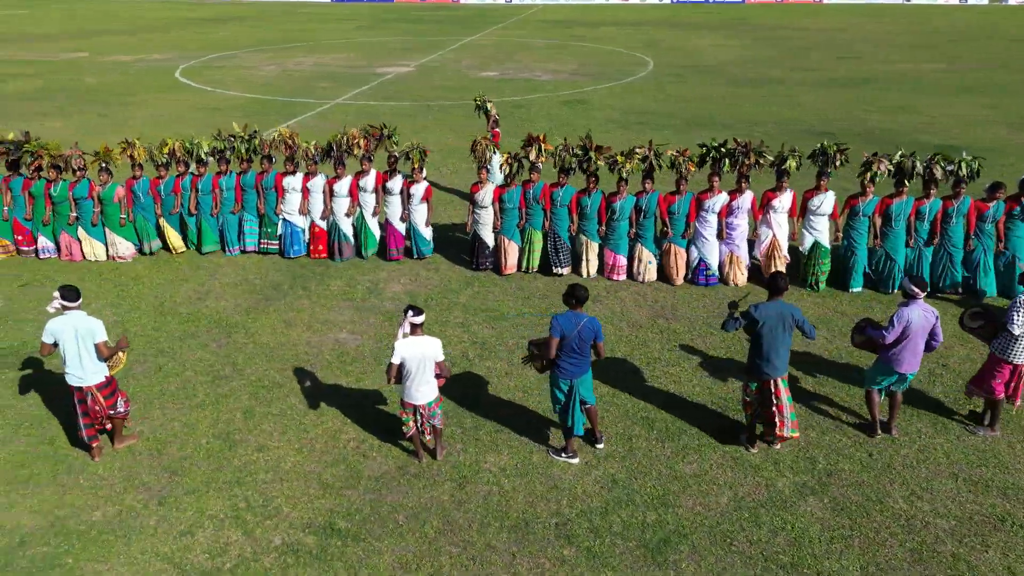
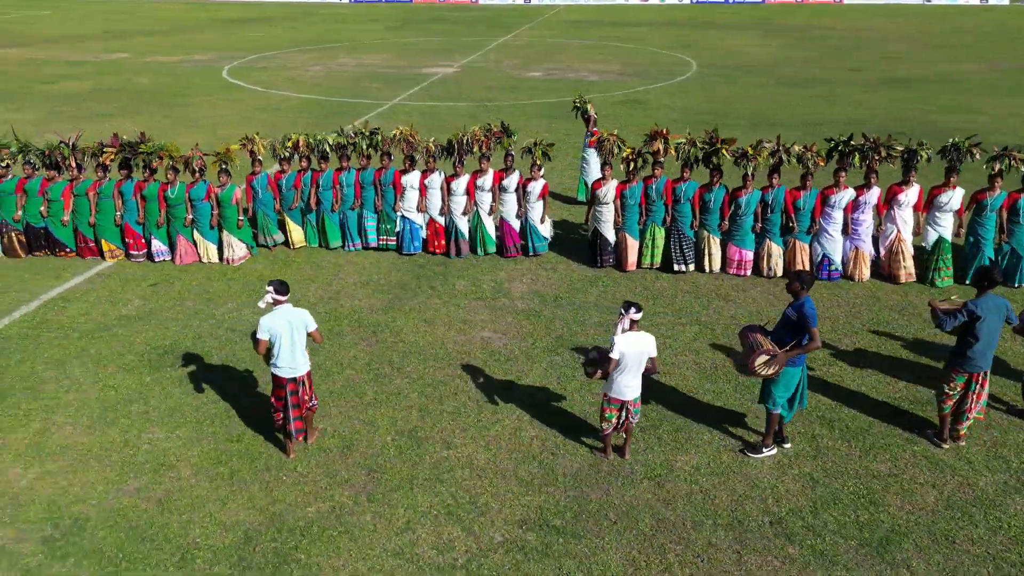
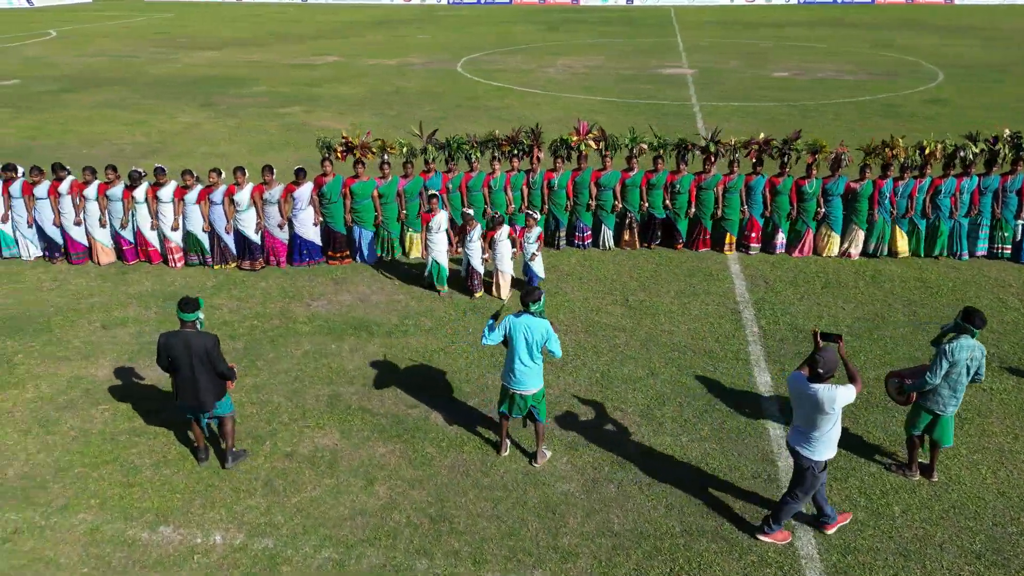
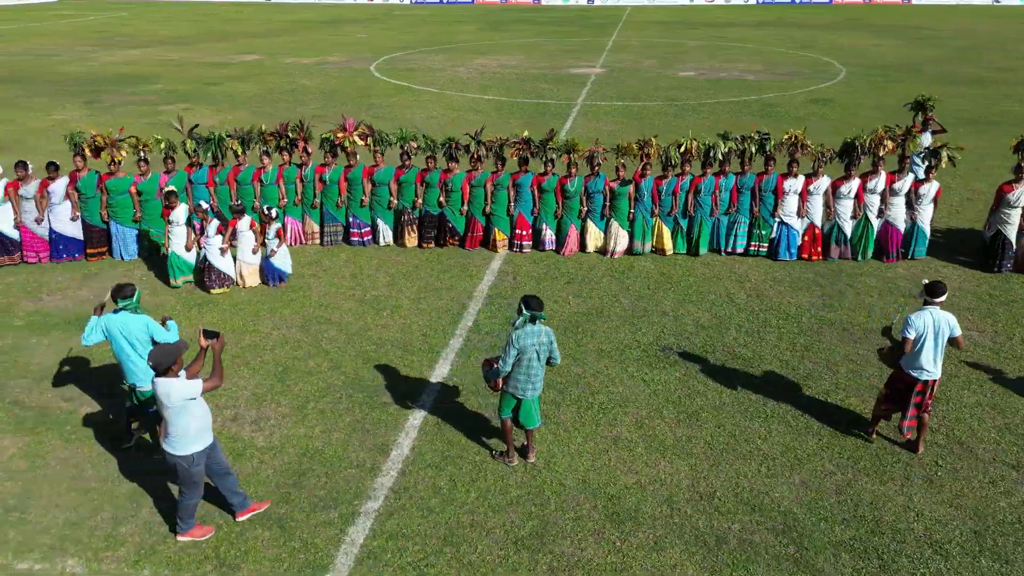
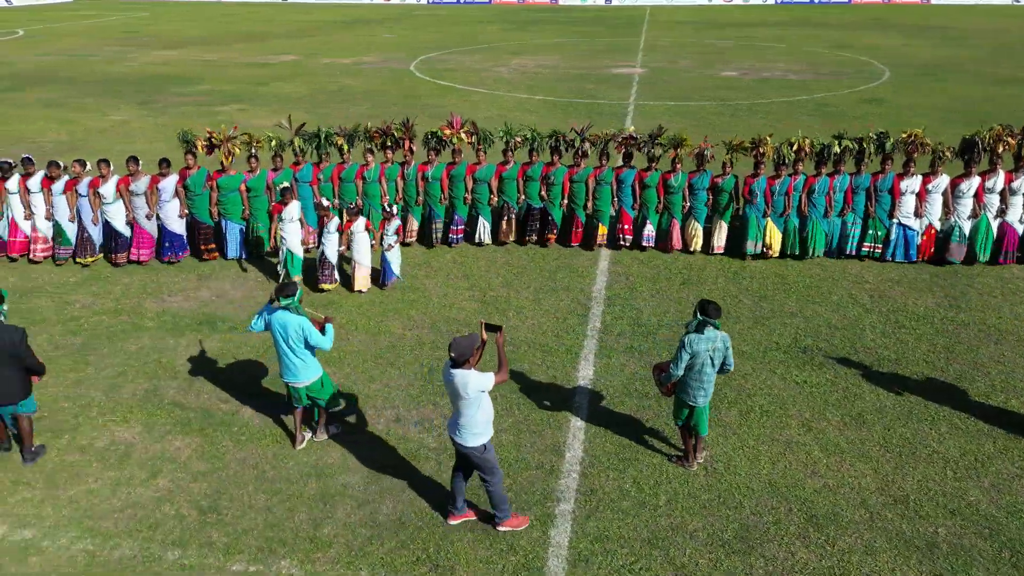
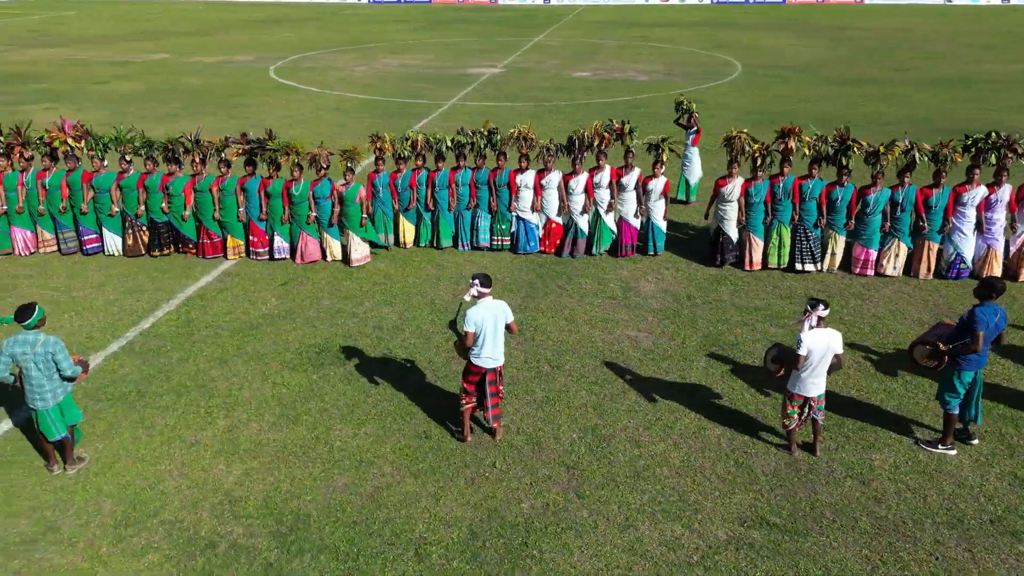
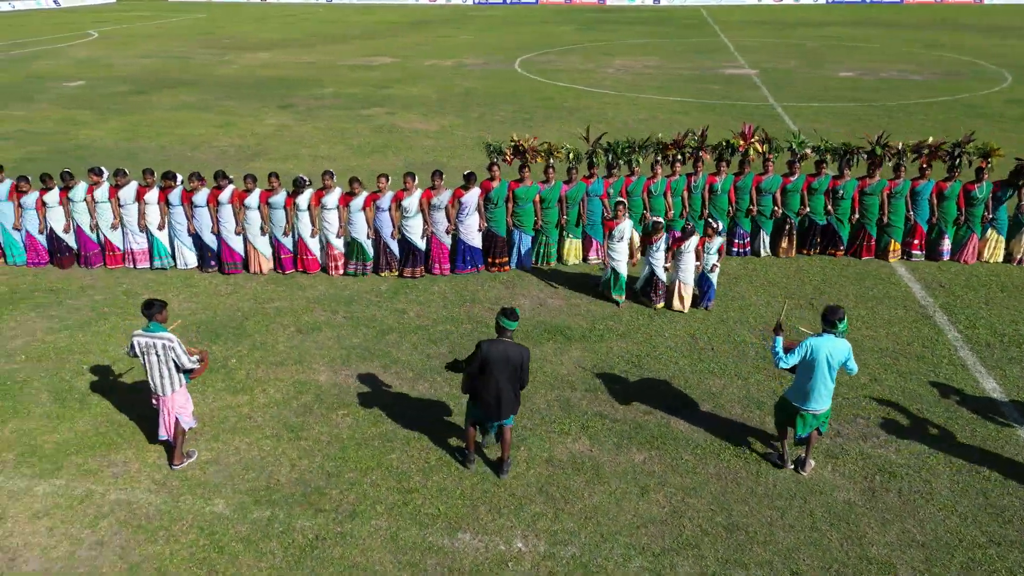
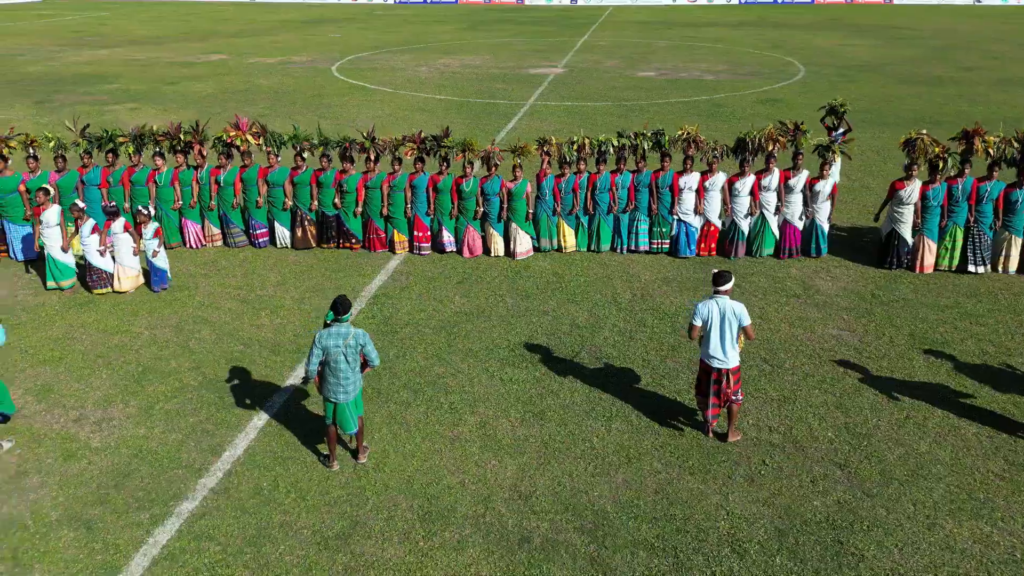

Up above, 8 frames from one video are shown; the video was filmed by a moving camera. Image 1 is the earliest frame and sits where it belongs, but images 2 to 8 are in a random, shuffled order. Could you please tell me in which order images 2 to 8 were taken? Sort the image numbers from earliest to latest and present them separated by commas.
2, 6, 8, 4, 5, 3, 7
